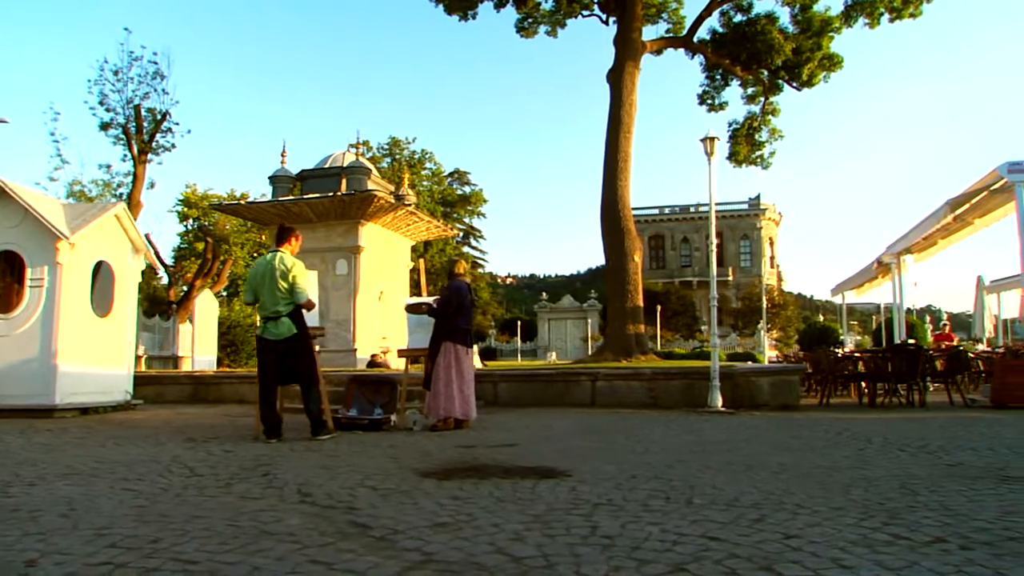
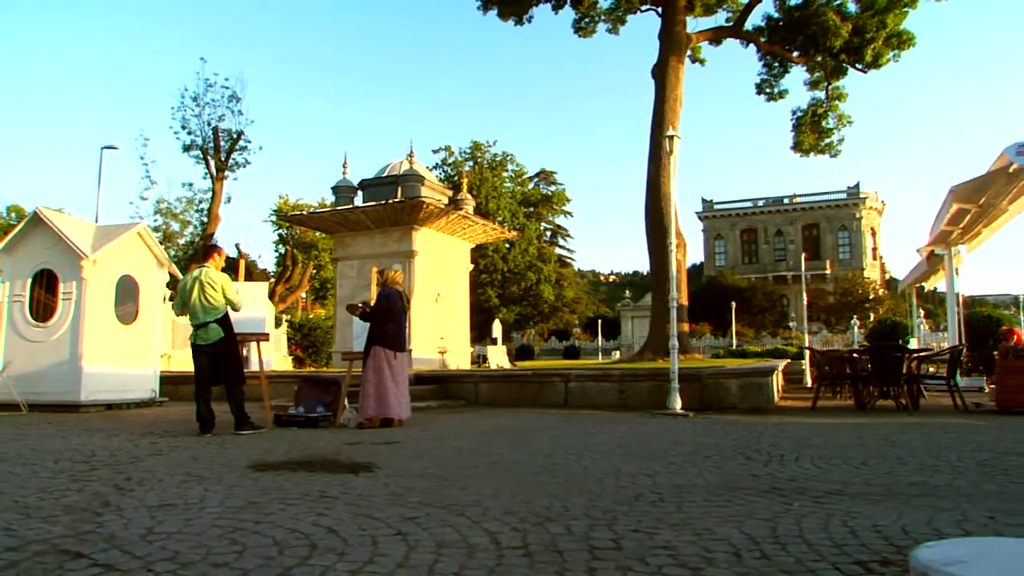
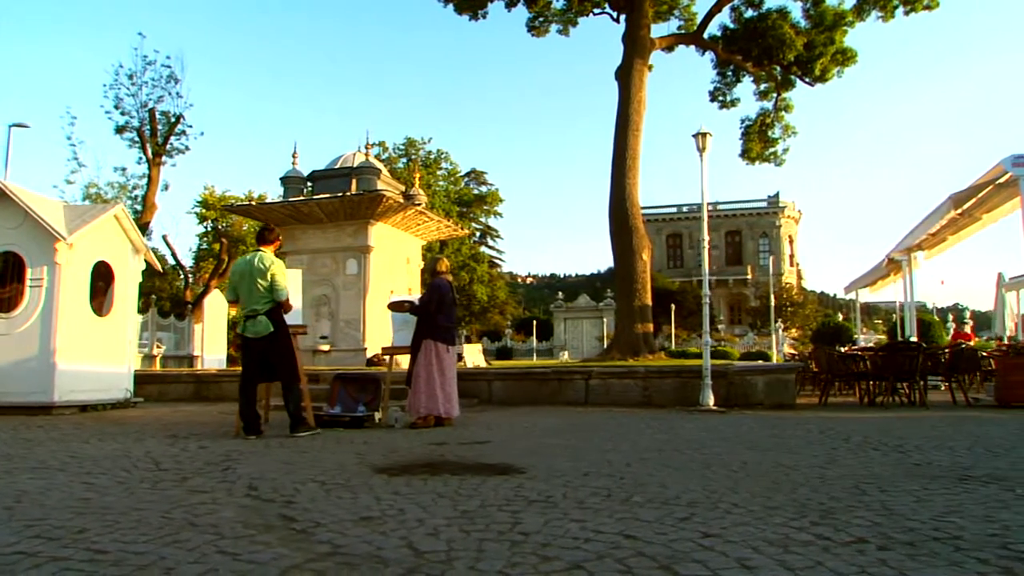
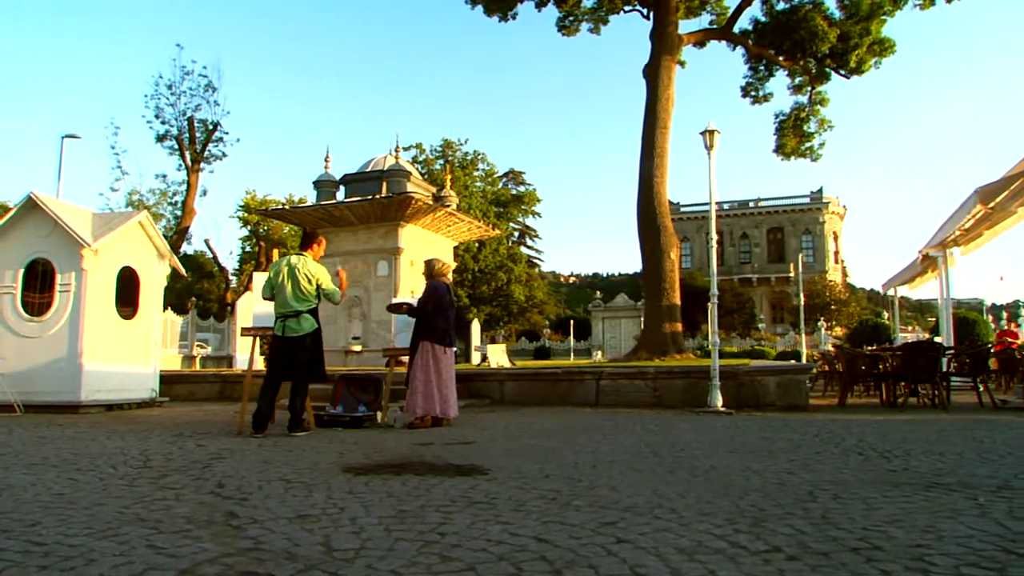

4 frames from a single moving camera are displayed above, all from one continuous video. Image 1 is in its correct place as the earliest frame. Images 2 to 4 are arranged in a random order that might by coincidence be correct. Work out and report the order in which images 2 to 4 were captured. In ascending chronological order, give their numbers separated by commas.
3, 4, 2
